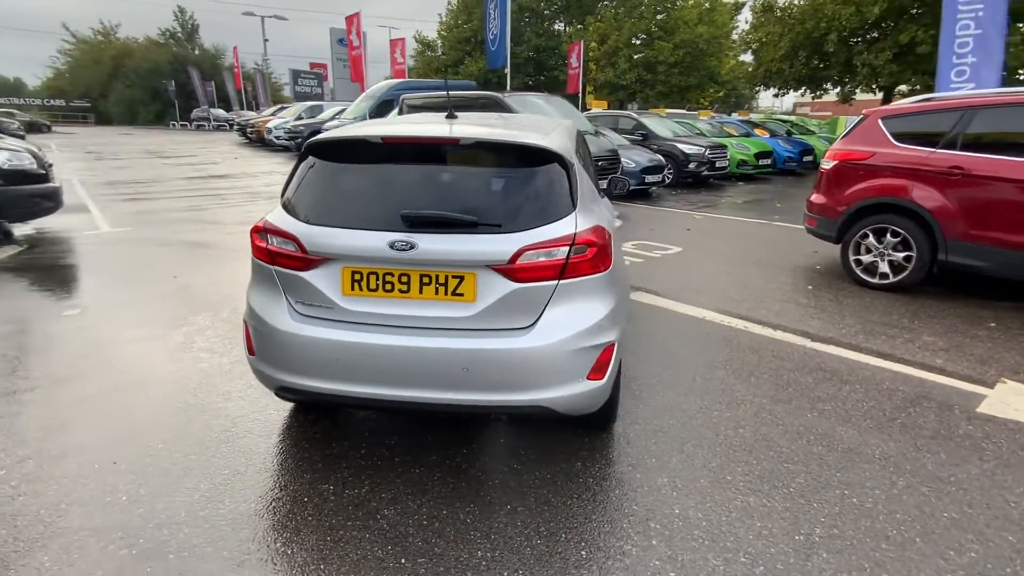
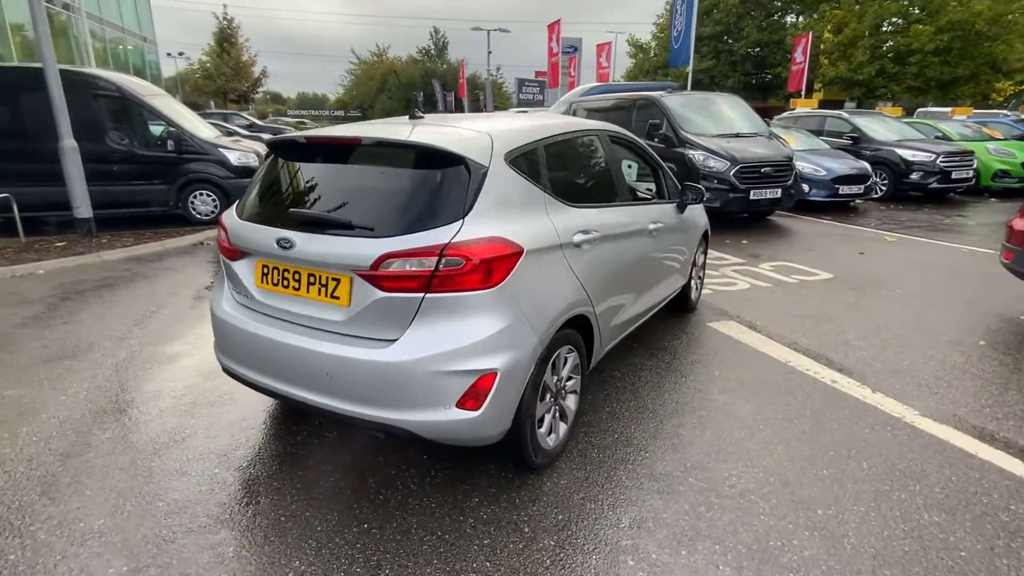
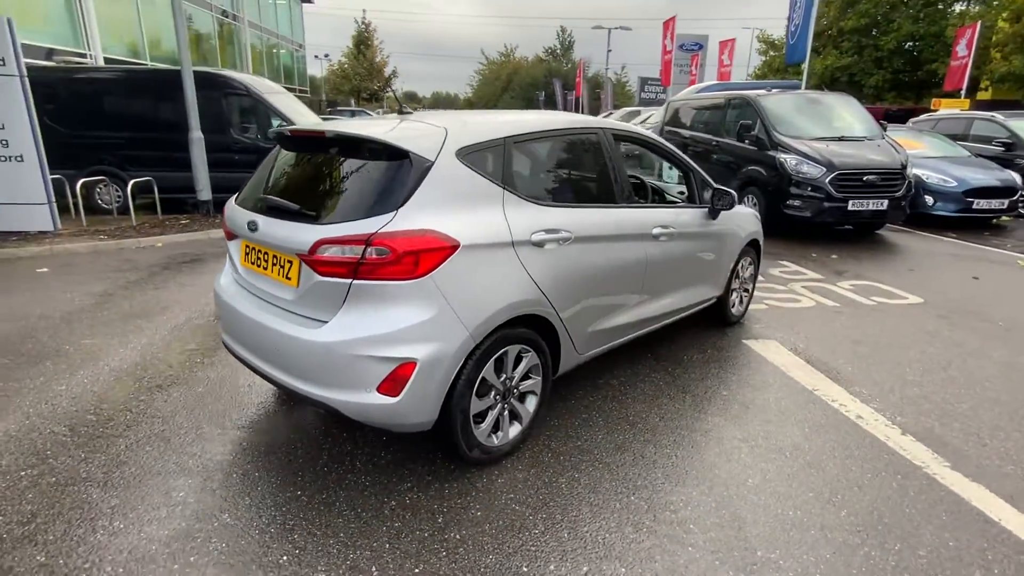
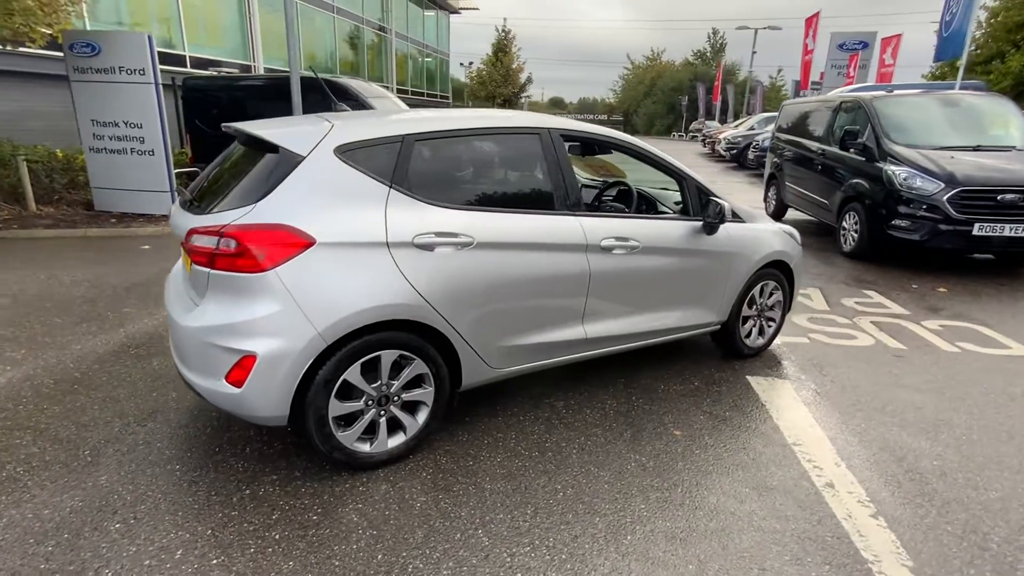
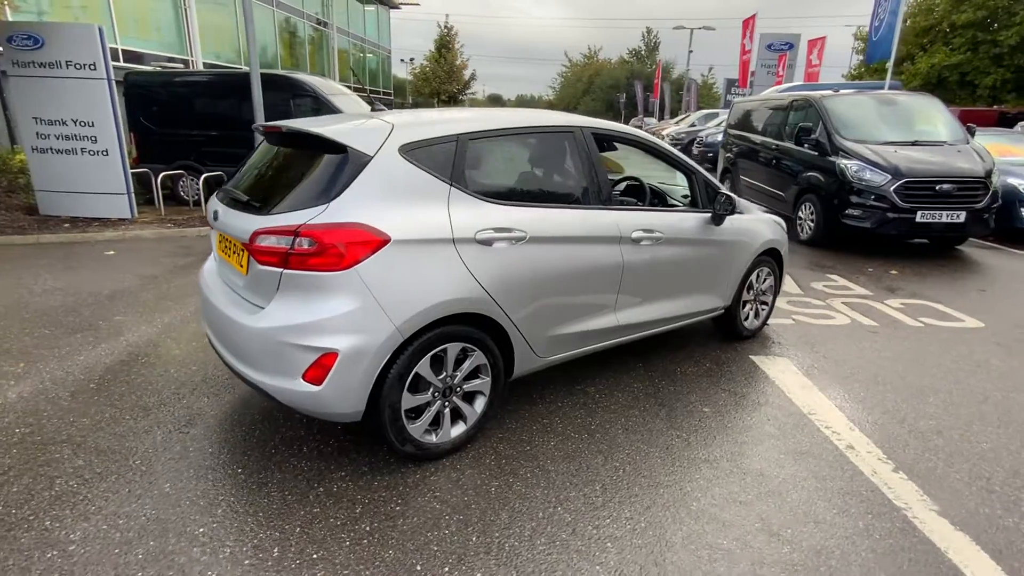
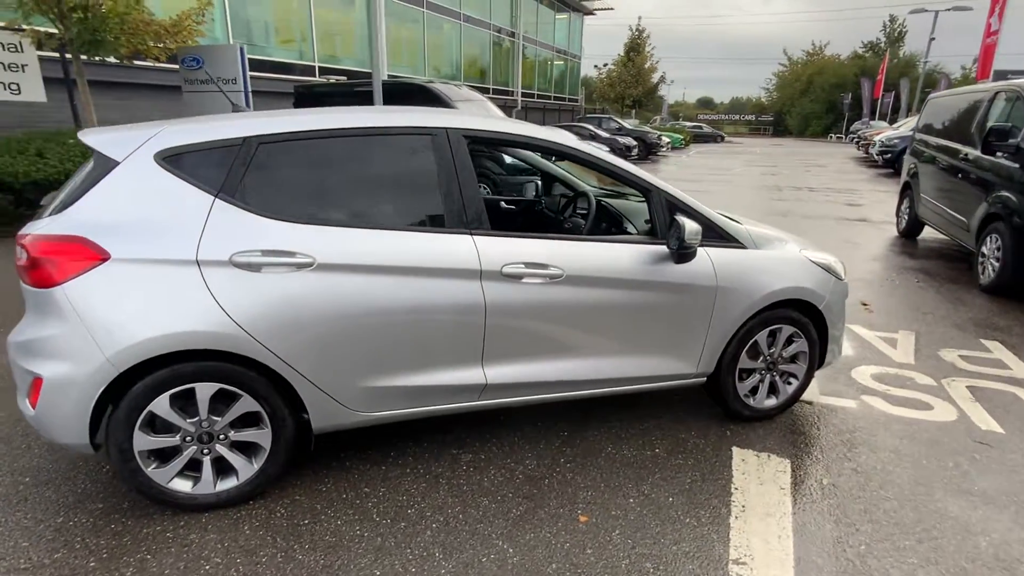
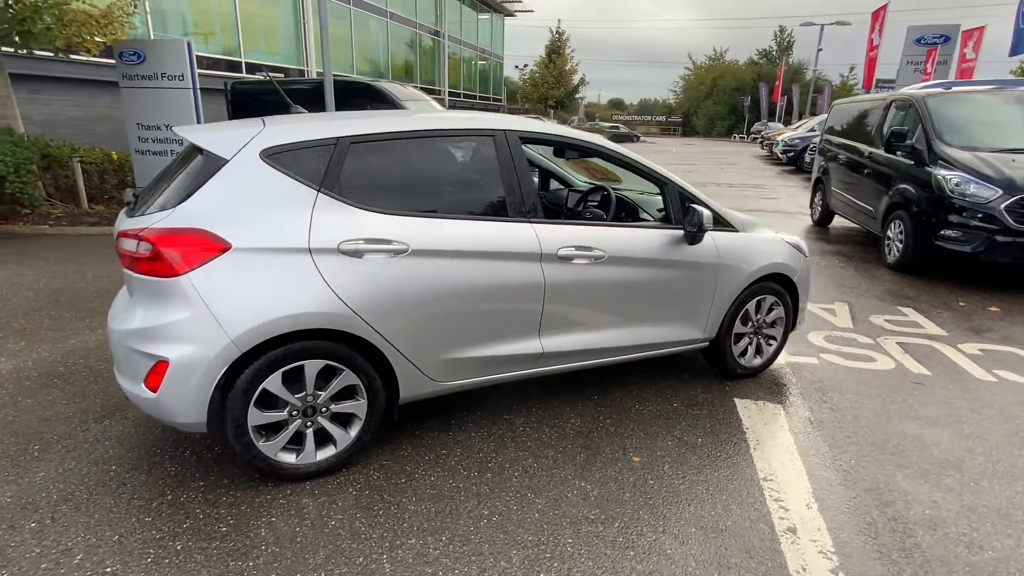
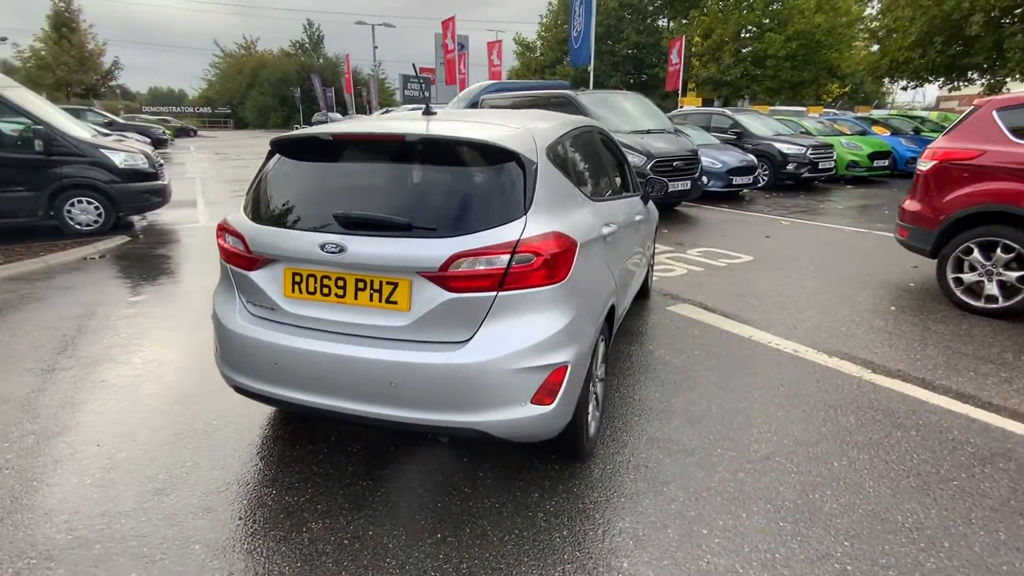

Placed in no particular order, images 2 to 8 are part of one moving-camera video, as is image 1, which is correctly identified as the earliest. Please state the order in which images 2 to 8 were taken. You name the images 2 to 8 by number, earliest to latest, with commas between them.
8, 2, 3, 5, 4, 7, 6
